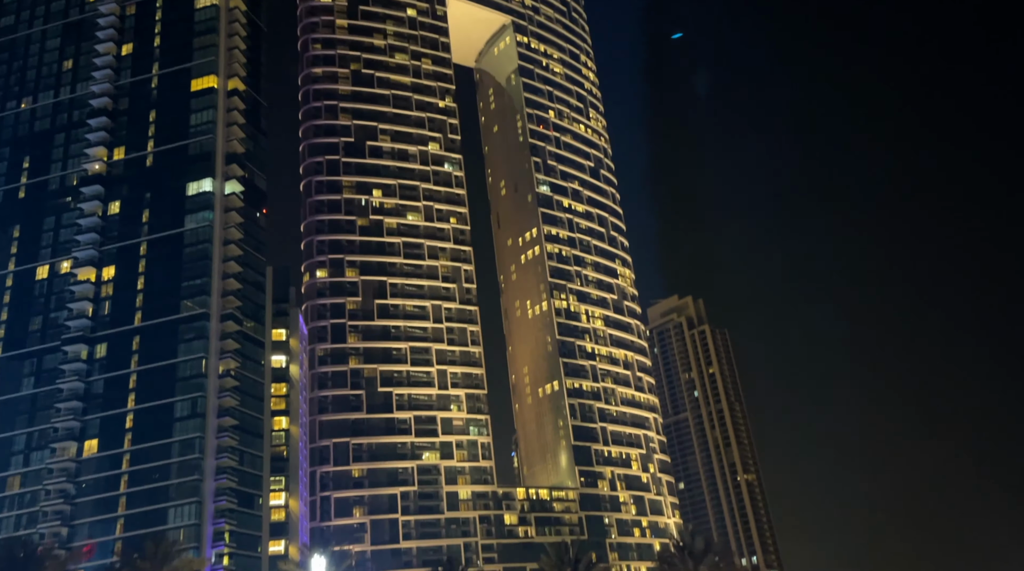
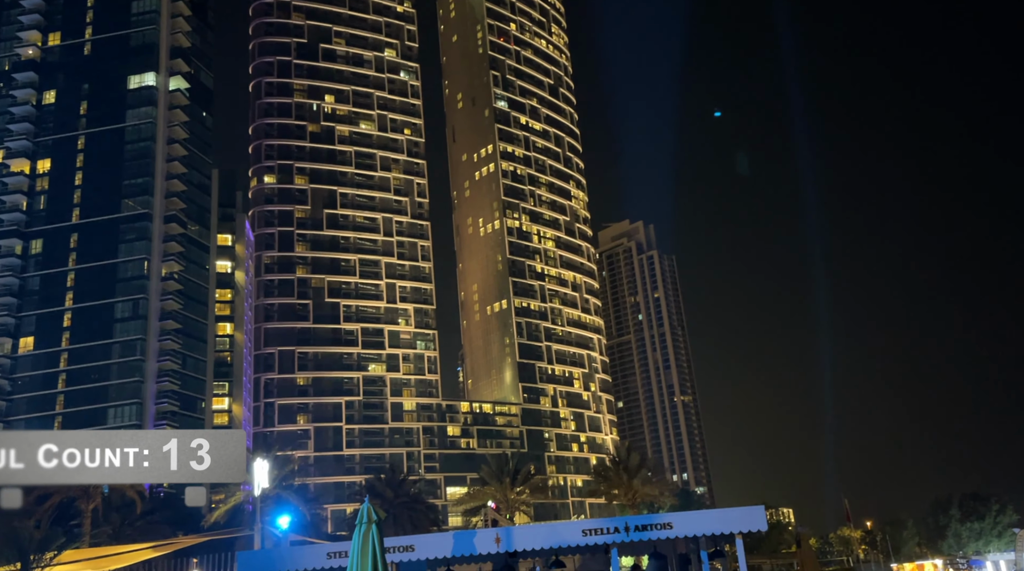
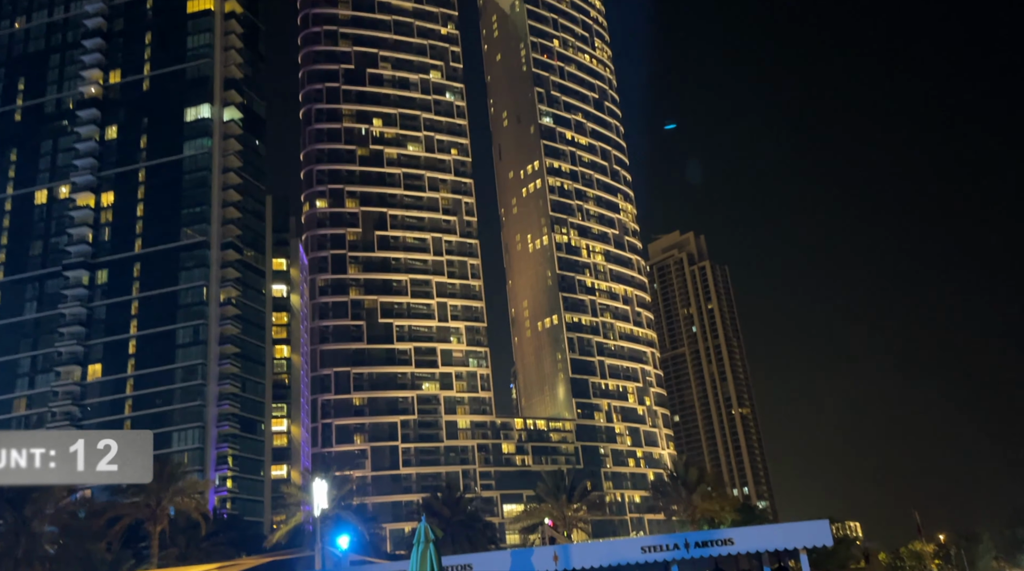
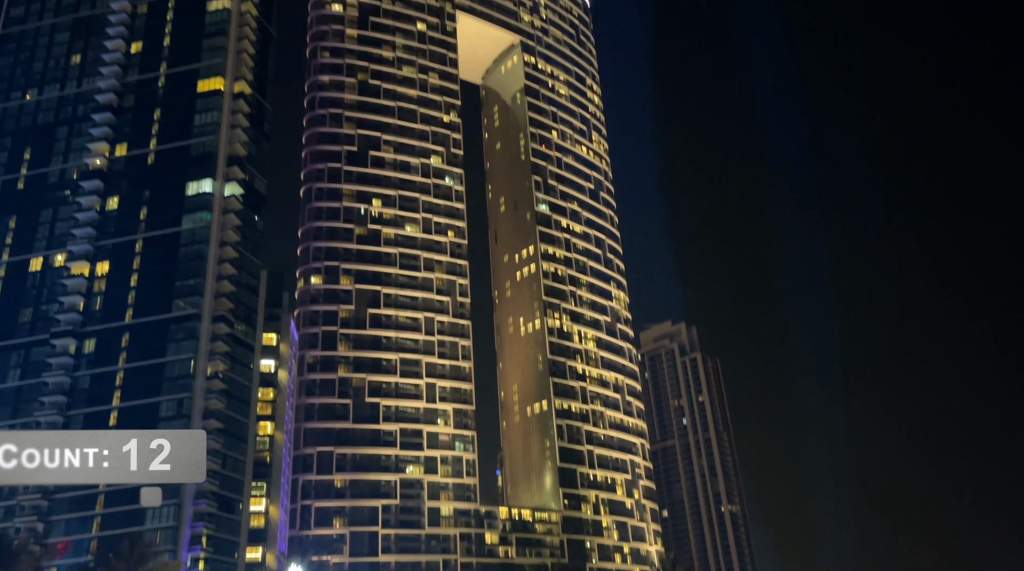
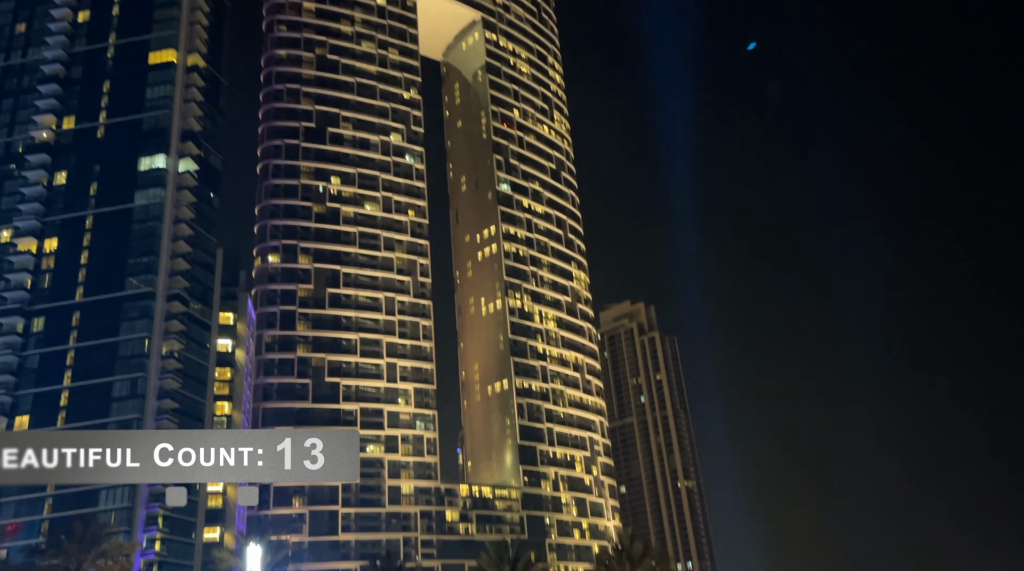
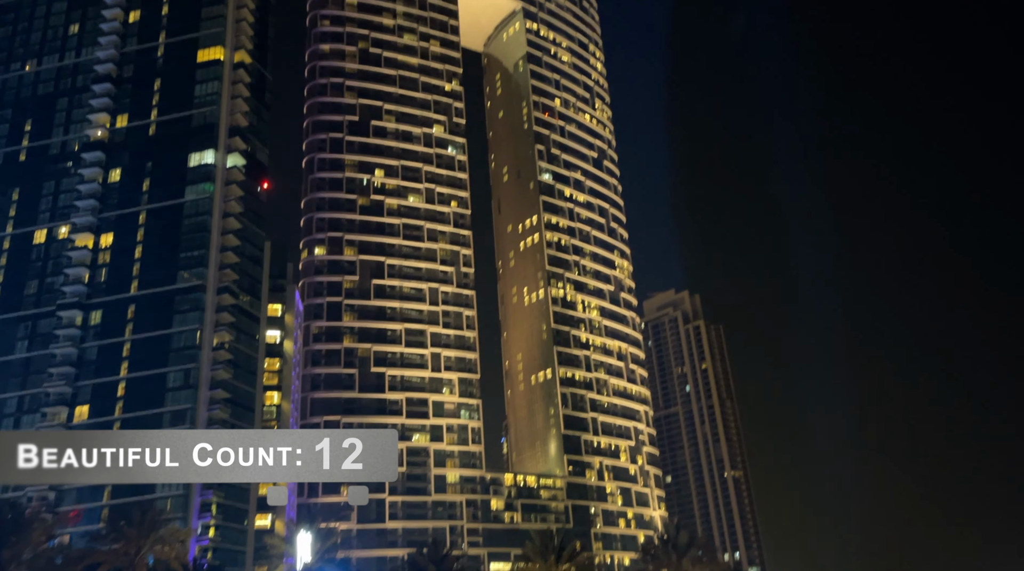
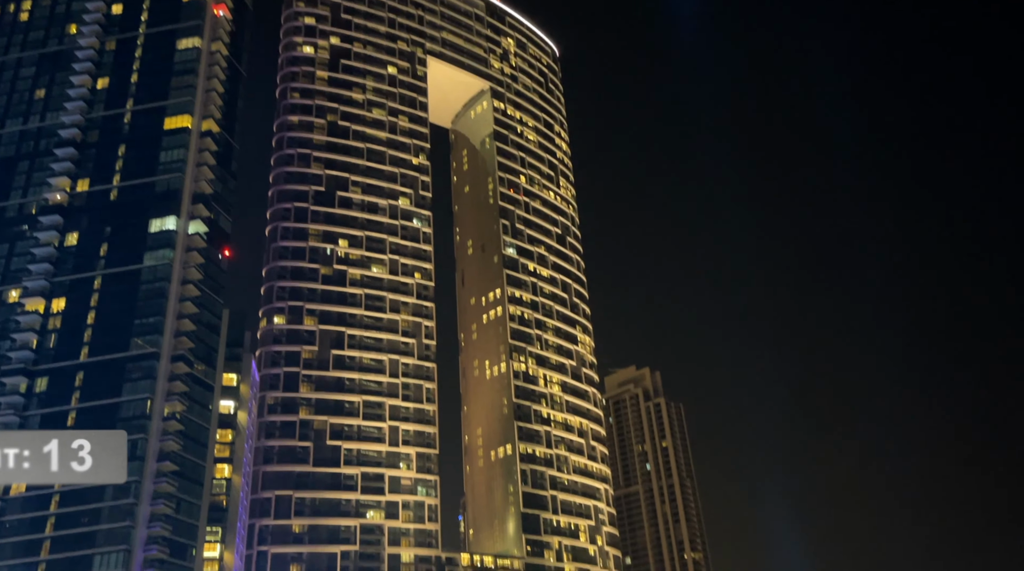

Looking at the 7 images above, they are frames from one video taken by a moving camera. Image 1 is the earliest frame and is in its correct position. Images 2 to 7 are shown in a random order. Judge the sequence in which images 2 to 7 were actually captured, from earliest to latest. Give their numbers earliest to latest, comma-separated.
3, 6, 4, 7, 5, 2
